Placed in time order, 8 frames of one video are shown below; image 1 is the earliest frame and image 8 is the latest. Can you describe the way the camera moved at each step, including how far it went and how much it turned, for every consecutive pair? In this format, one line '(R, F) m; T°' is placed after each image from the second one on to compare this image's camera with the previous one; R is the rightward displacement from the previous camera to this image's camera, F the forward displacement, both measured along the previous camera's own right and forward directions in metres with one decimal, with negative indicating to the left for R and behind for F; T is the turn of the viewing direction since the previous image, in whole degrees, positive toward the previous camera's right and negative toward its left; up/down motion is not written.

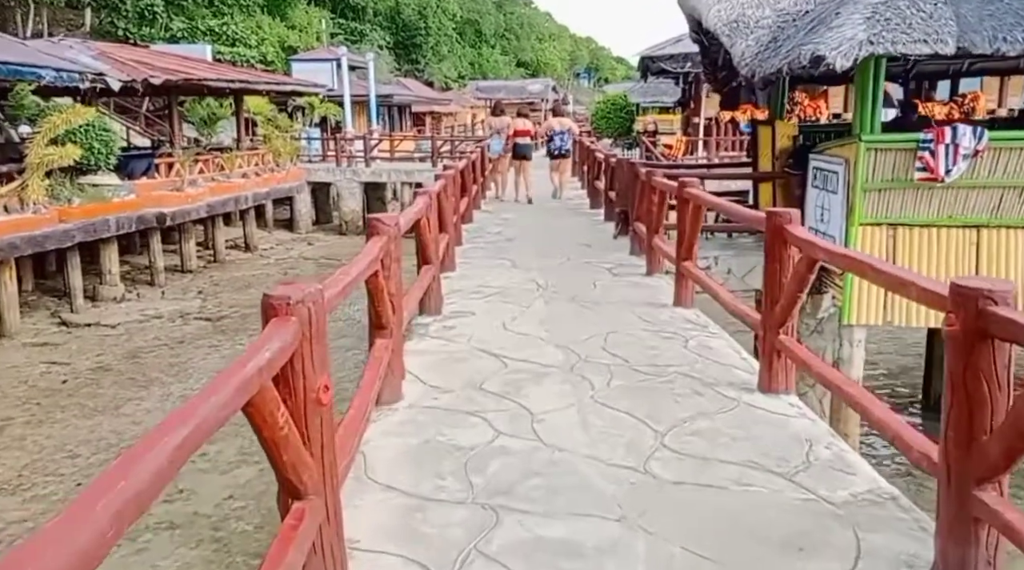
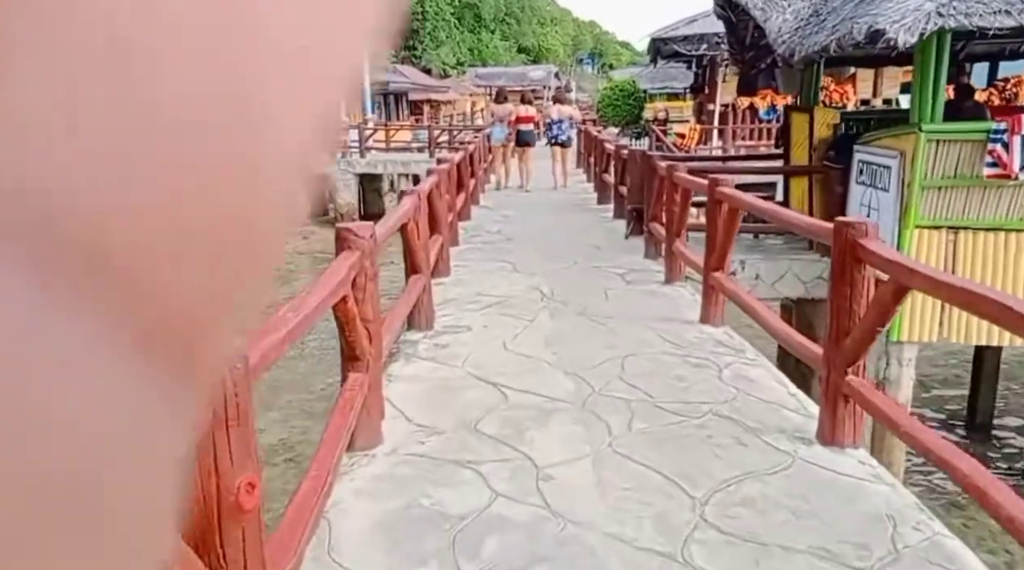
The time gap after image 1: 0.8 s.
(0.0, +0.8) m; 0°
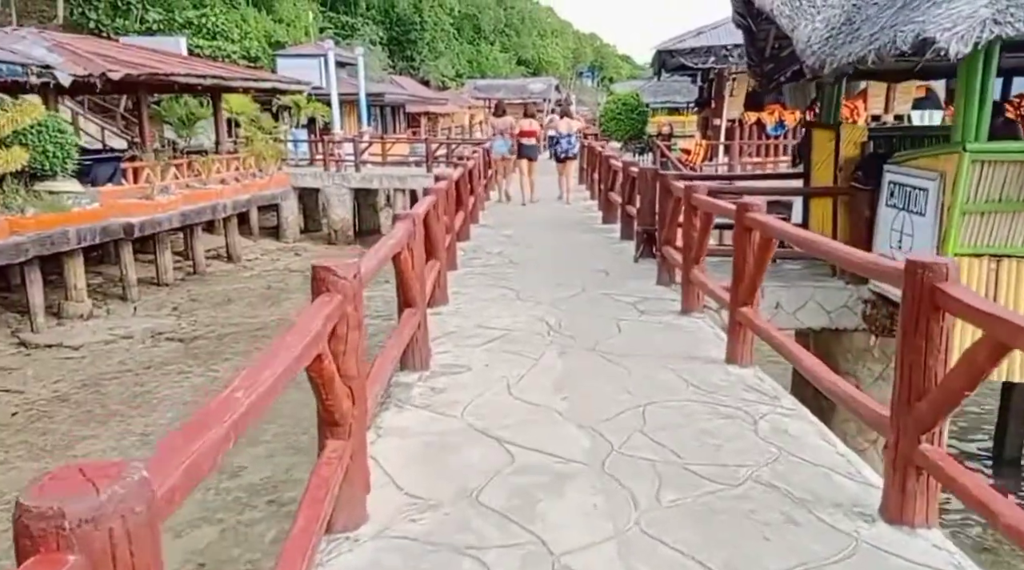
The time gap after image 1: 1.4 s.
(0.0, +0.5) m; 0°
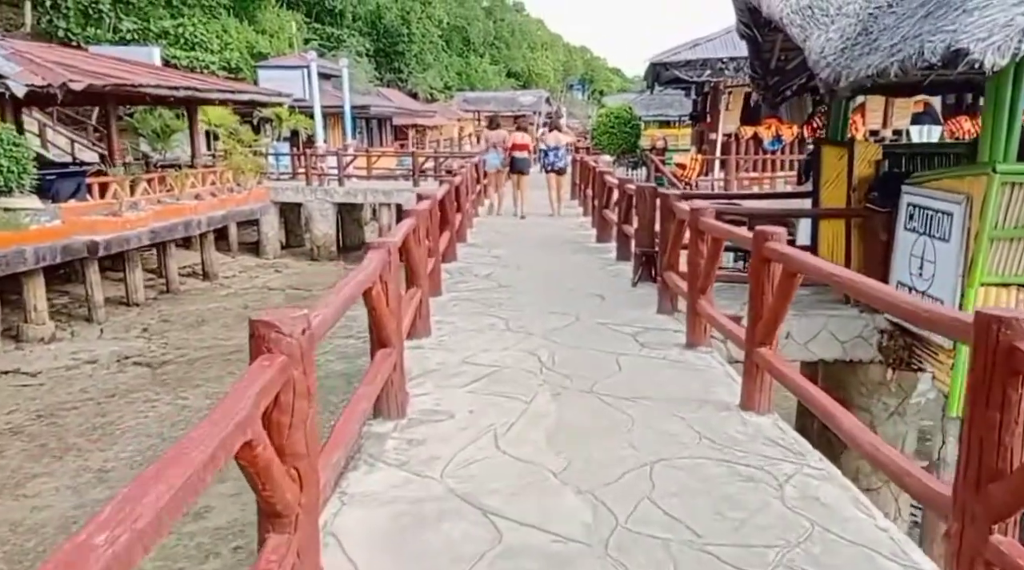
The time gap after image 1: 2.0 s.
(0.0, +0.5) m; +1°
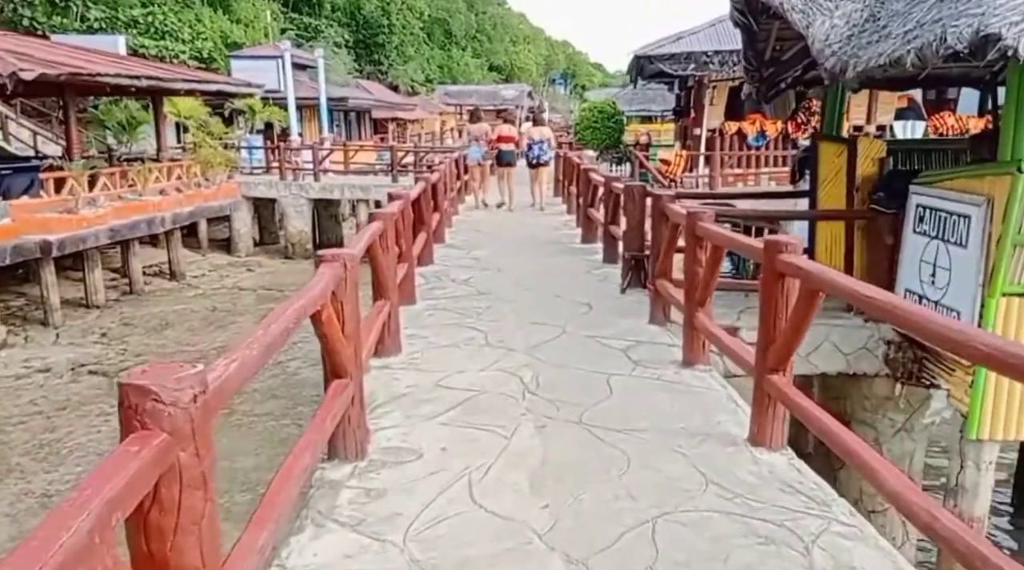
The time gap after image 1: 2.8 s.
(0.0, +0.5) m; +1°
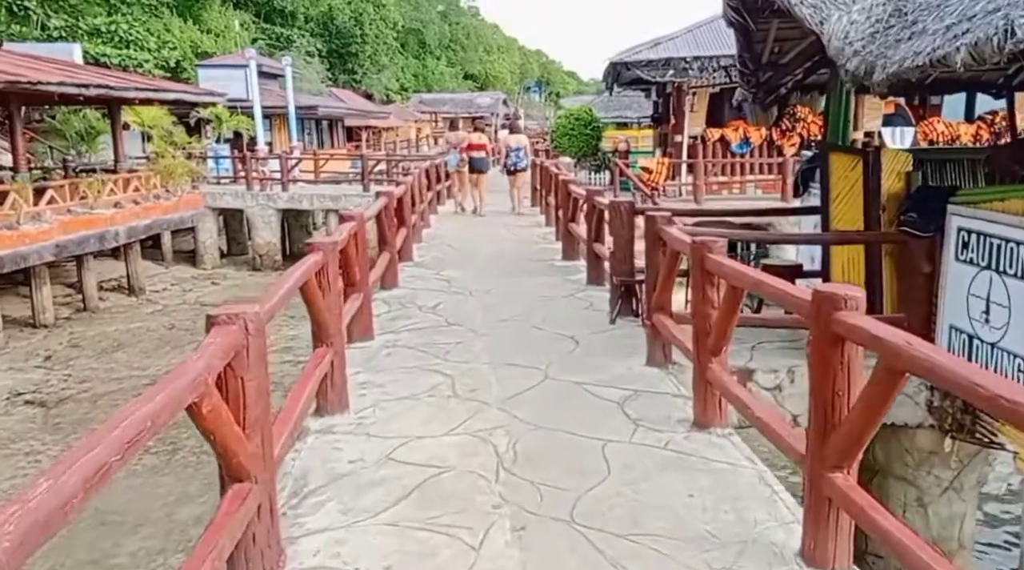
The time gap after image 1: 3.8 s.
(0.0, +0.9) m; +1°
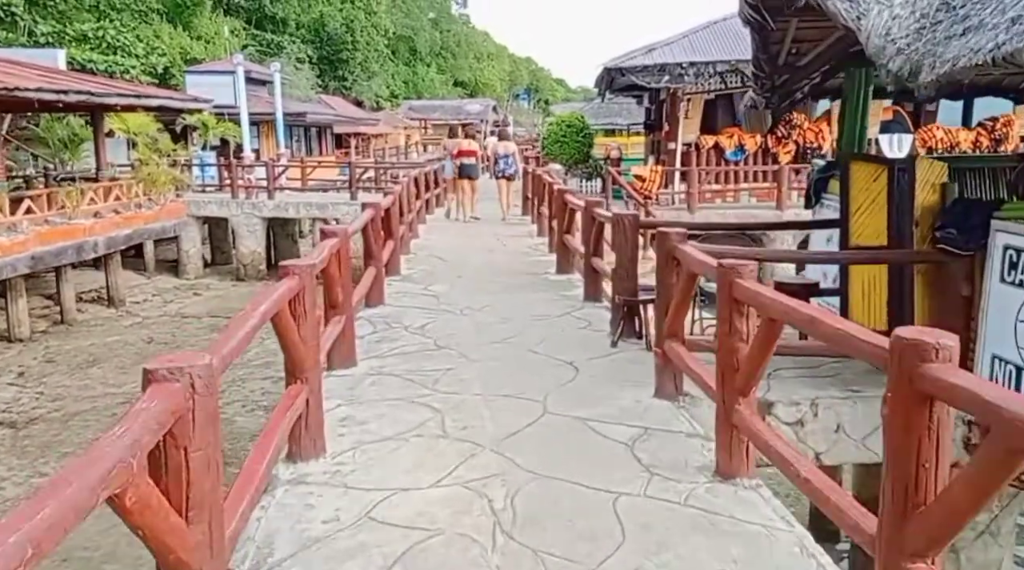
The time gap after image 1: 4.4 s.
(0.0, +0.5) m; +1°
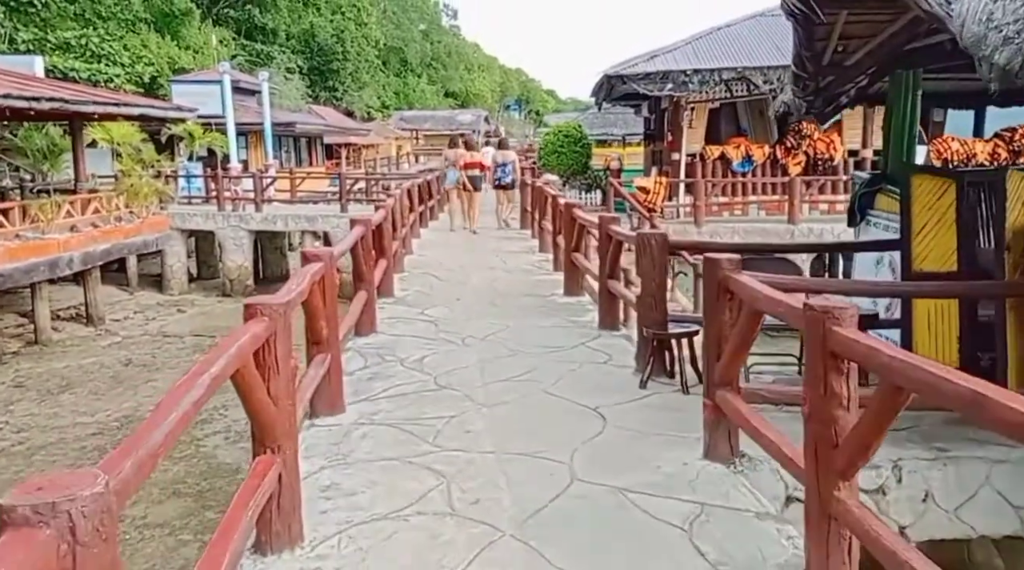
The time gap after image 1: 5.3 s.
(-0.1, +0.8) m; +1°
